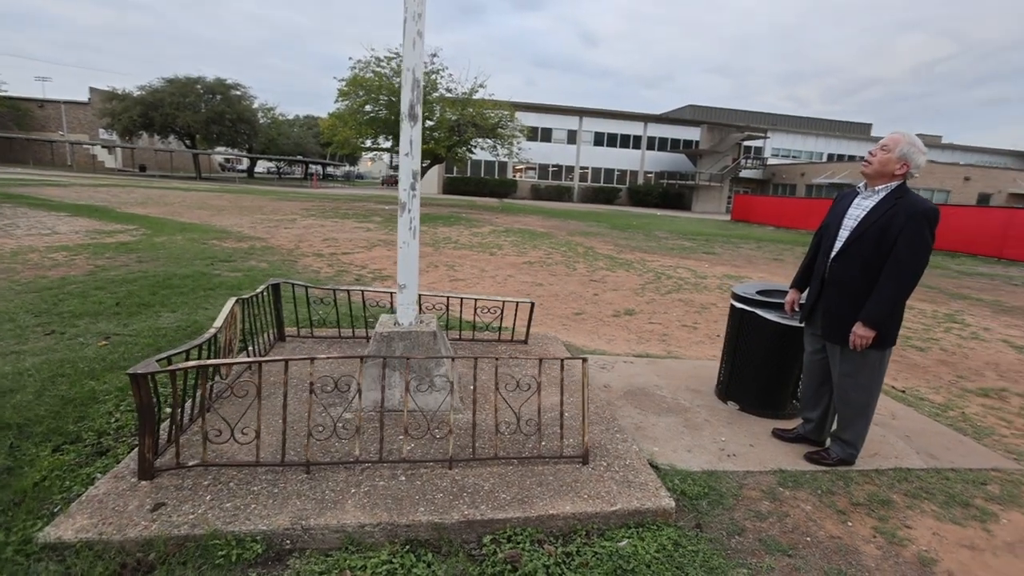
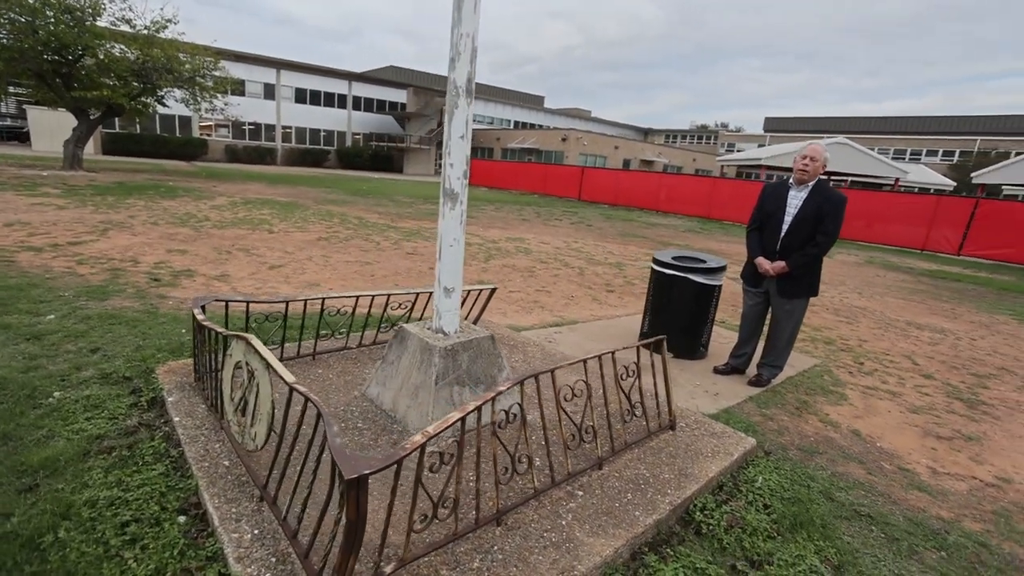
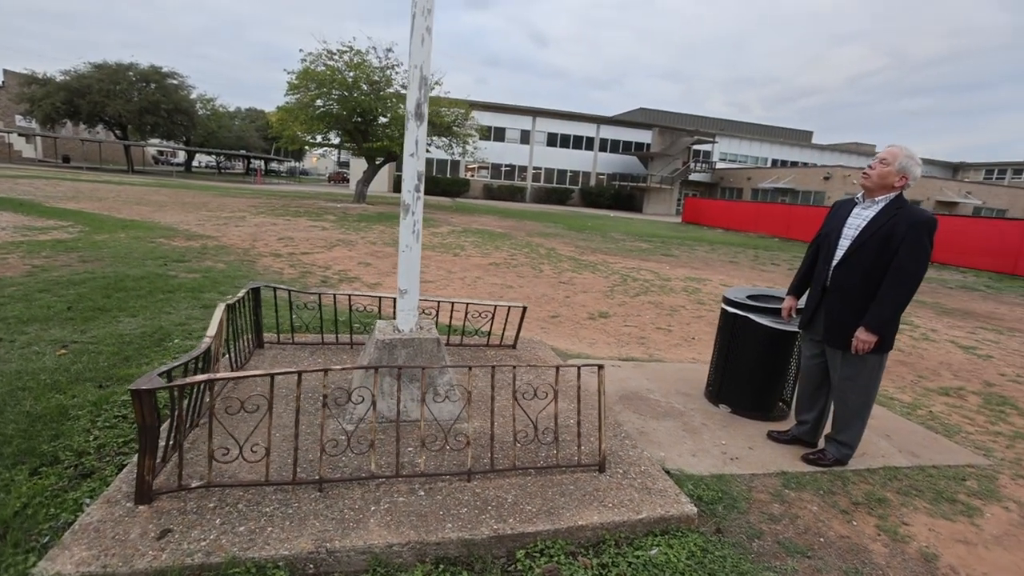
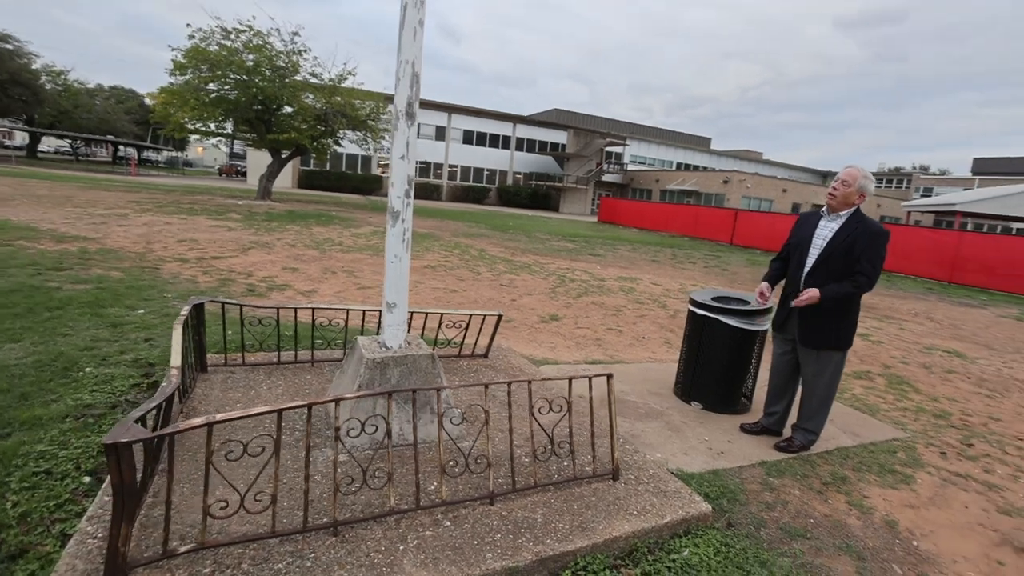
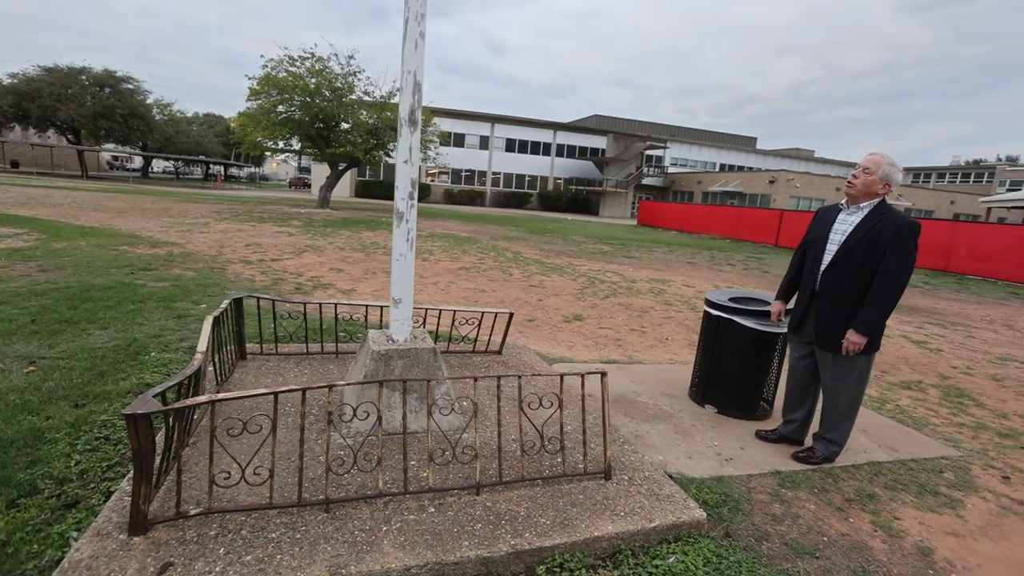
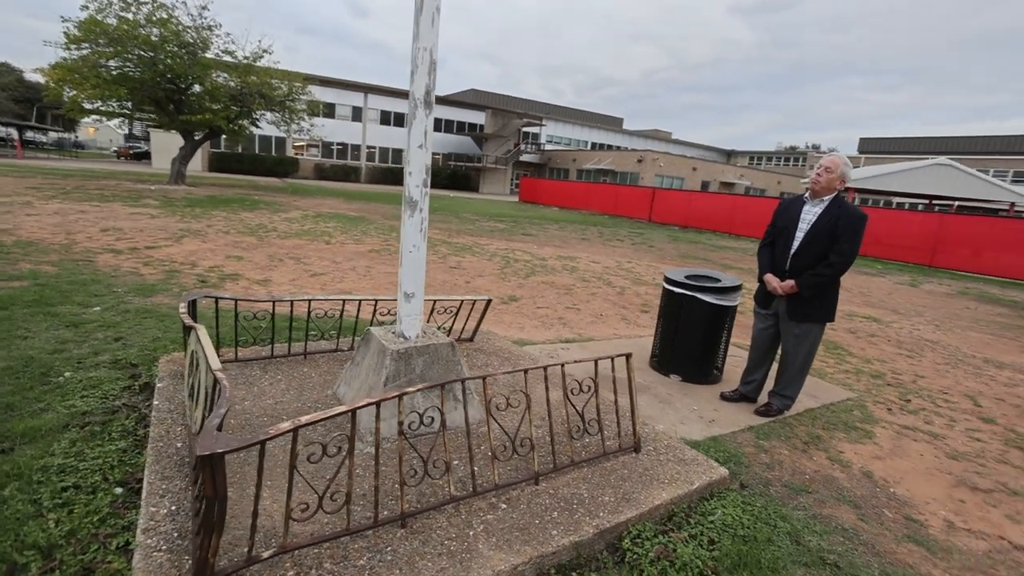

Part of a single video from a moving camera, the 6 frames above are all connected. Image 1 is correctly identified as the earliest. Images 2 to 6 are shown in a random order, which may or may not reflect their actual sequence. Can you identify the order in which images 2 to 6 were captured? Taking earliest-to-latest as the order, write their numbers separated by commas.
3, 5, 4, 6, 2
